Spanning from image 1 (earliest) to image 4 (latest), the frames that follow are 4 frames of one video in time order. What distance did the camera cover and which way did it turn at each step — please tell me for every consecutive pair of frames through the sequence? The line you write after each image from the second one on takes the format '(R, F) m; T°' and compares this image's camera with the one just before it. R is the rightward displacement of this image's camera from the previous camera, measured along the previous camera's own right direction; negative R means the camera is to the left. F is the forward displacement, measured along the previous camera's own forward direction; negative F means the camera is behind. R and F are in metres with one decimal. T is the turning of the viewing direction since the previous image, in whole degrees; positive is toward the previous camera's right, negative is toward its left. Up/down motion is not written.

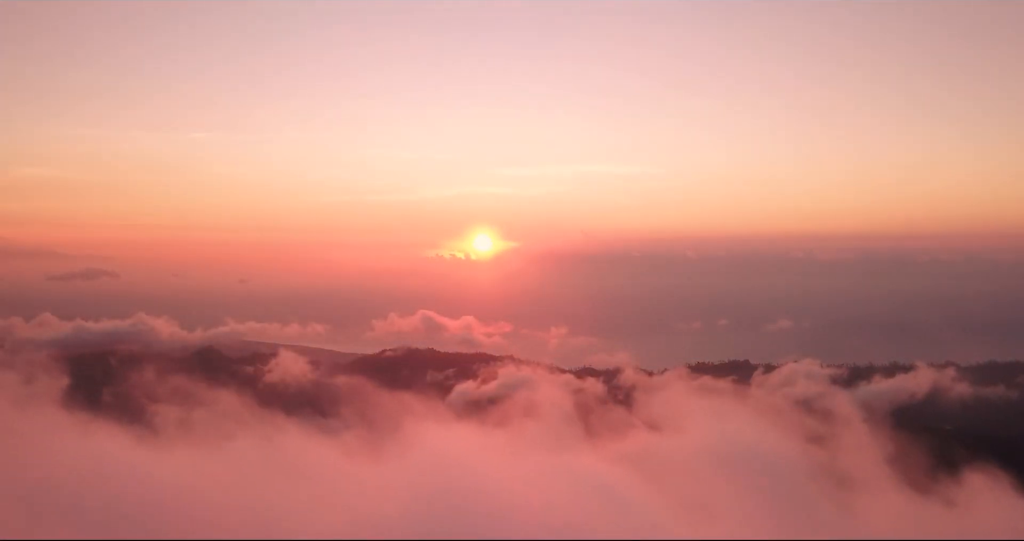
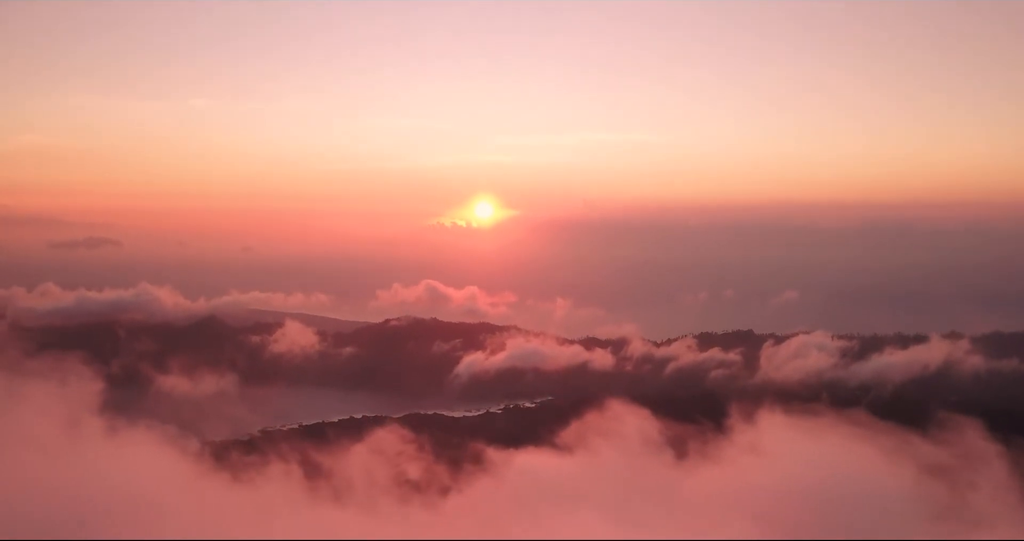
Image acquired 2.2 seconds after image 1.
(-0.6, +1.0) m; 0°
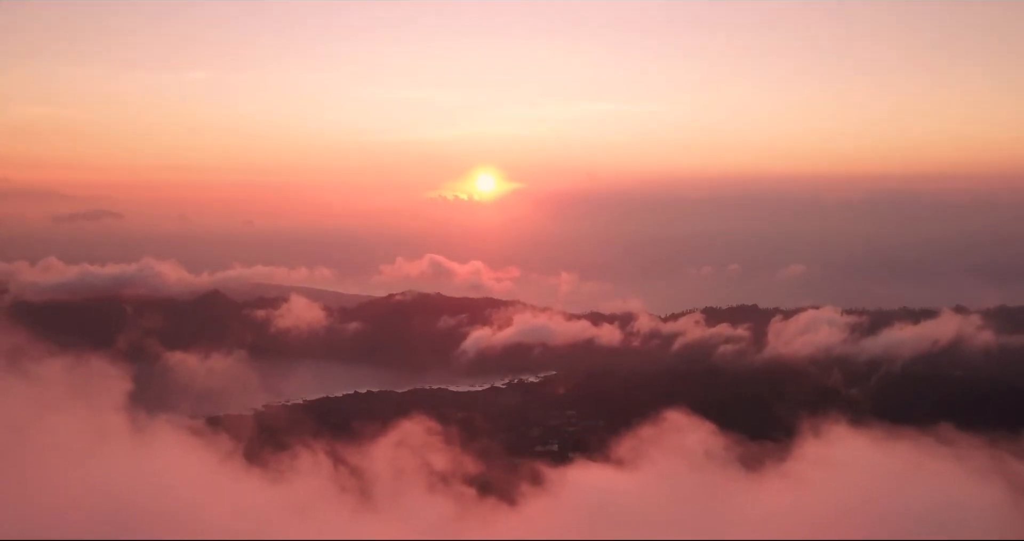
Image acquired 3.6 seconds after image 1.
(-0.4, +0.6) m; 0°
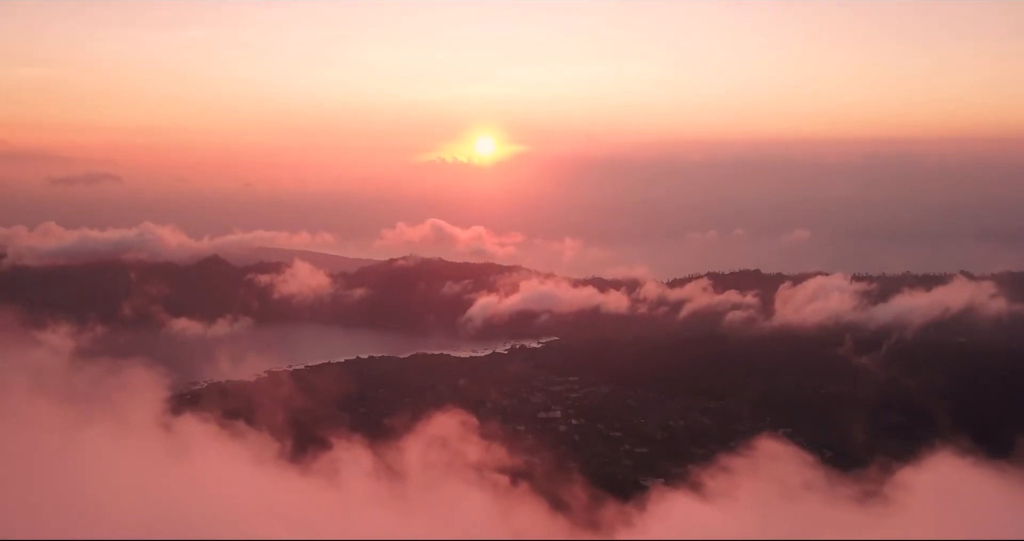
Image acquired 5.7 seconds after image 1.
(-0.6, +0.9) m; 0°
